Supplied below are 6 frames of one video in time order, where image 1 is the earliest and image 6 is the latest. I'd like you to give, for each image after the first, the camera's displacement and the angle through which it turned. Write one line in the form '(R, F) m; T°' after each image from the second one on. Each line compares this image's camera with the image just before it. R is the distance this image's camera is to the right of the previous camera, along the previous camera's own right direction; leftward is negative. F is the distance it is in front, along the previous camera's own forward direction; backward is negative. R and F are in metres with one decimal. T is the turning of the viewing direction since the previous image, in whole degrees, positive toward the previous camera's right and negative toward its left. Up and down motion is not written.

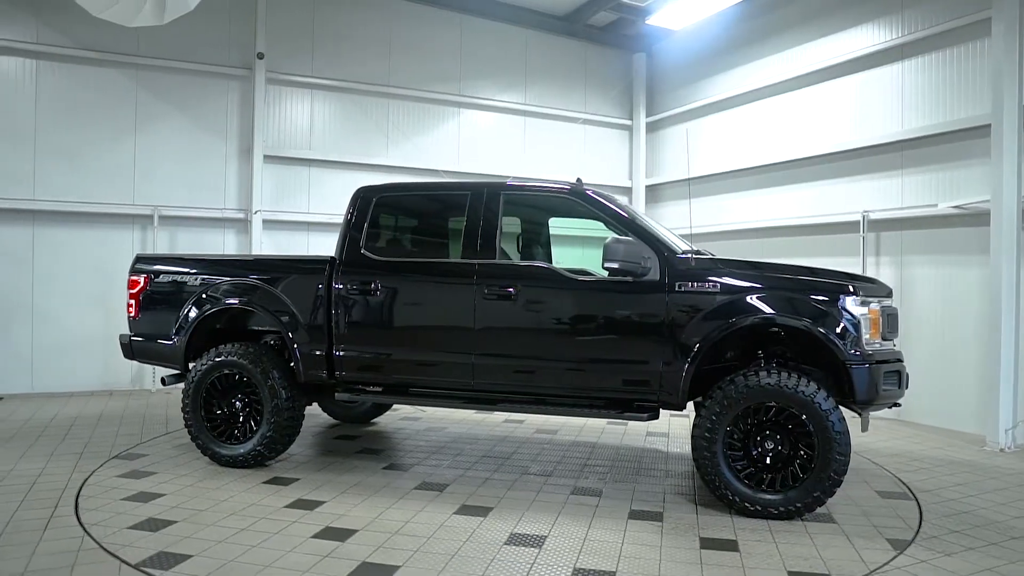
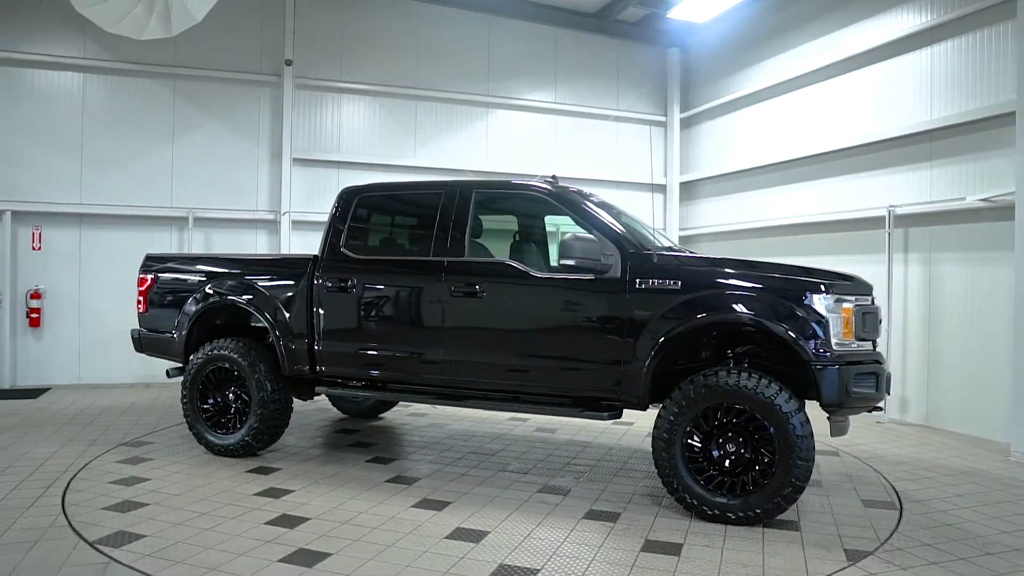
(+0.7, 0.0) m; -6°
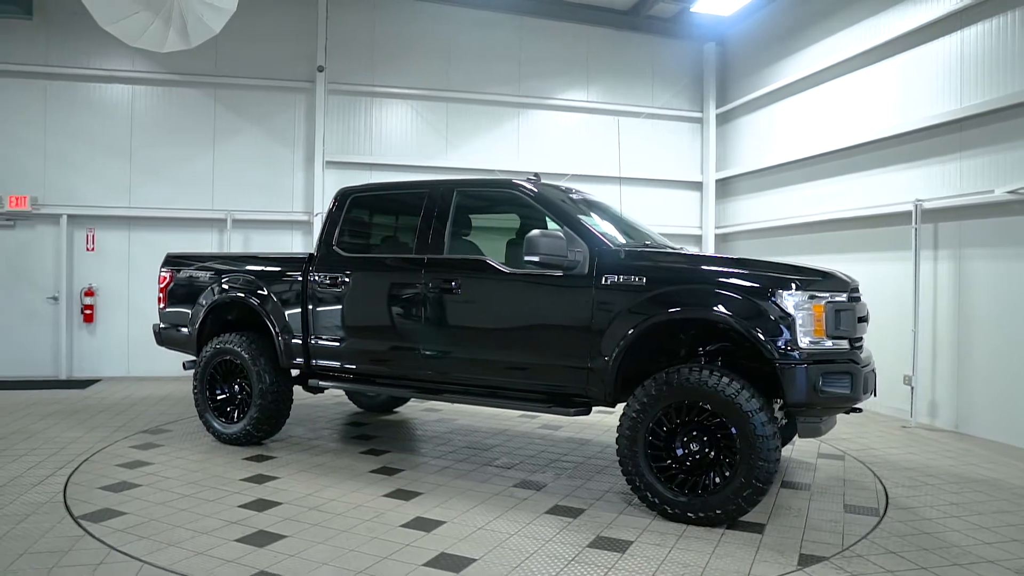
(+0.6, 0.0) m; -6°
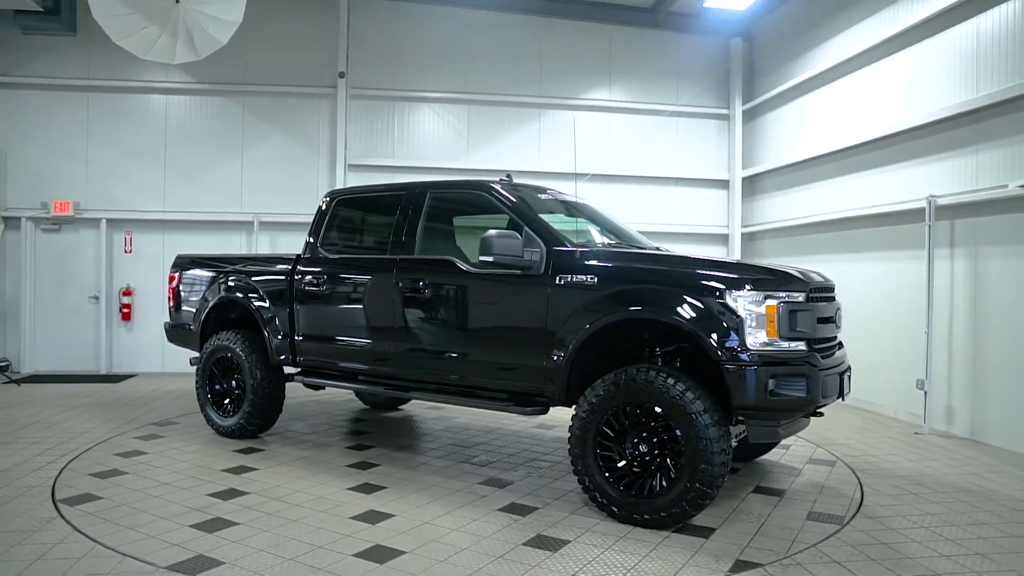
(+0.6, 0.0) m; -5°
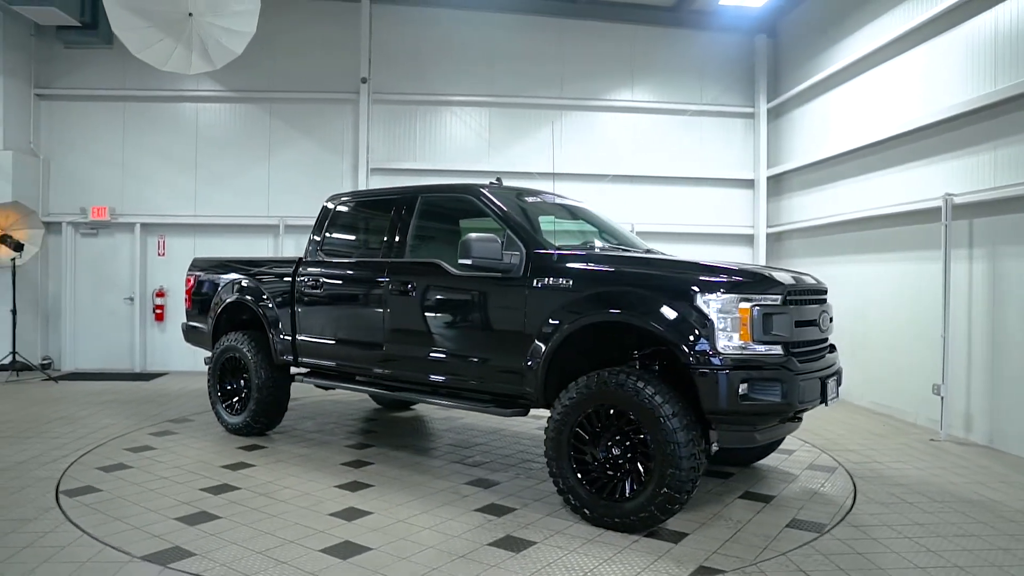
(+0.4, 0.0) m; -4°
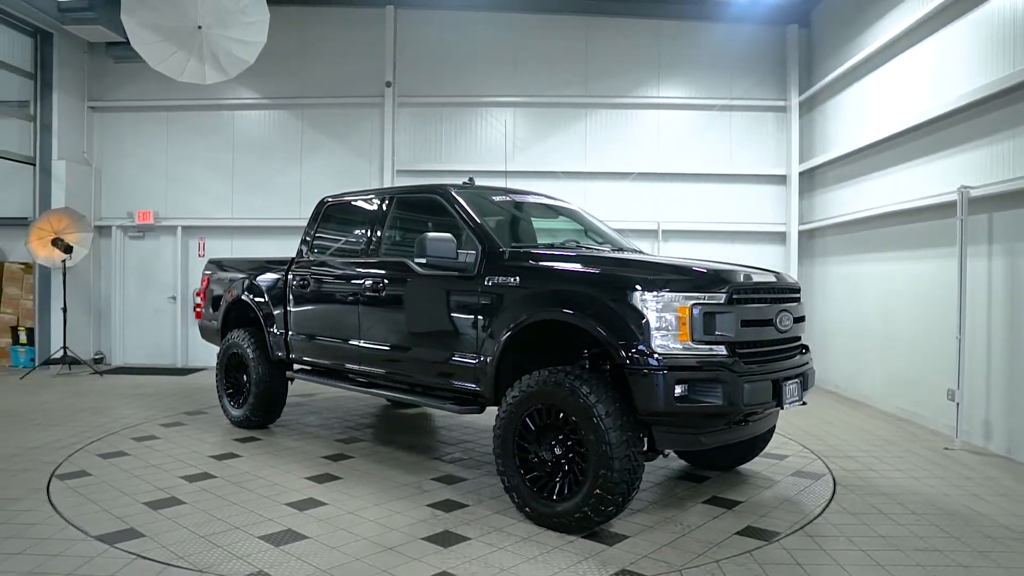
(+0.7, 0.0) m; -6°
